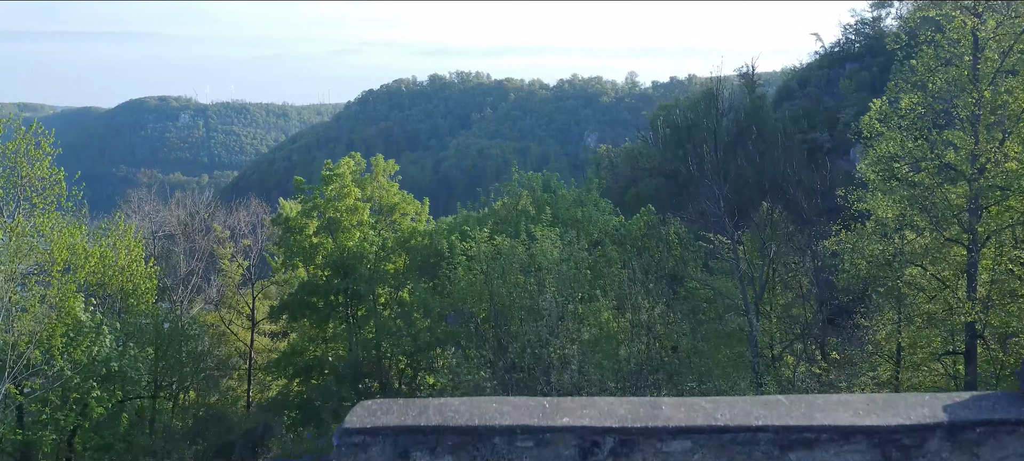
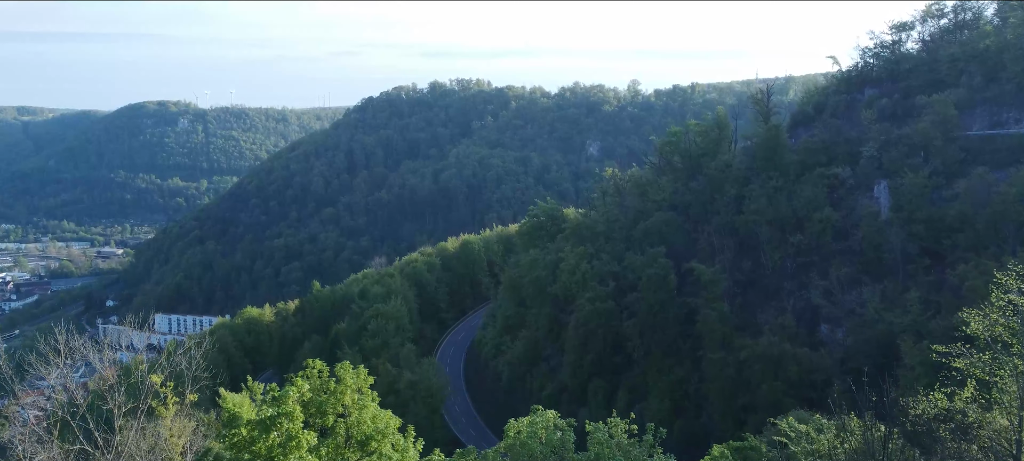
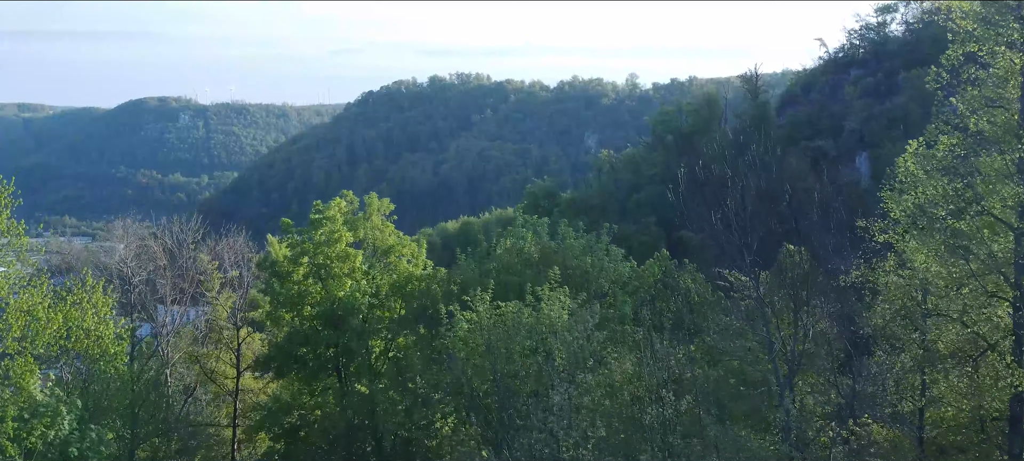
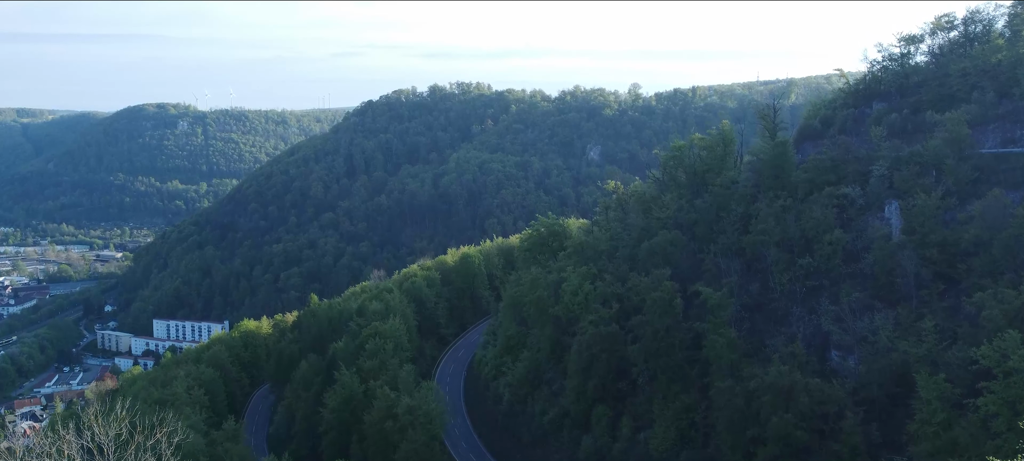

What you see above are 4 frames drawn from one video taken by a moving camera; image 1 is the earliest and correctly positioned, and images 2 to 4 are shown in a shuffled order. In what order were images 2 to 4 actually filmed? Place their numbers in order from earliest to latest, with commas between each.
3, 2, 4
